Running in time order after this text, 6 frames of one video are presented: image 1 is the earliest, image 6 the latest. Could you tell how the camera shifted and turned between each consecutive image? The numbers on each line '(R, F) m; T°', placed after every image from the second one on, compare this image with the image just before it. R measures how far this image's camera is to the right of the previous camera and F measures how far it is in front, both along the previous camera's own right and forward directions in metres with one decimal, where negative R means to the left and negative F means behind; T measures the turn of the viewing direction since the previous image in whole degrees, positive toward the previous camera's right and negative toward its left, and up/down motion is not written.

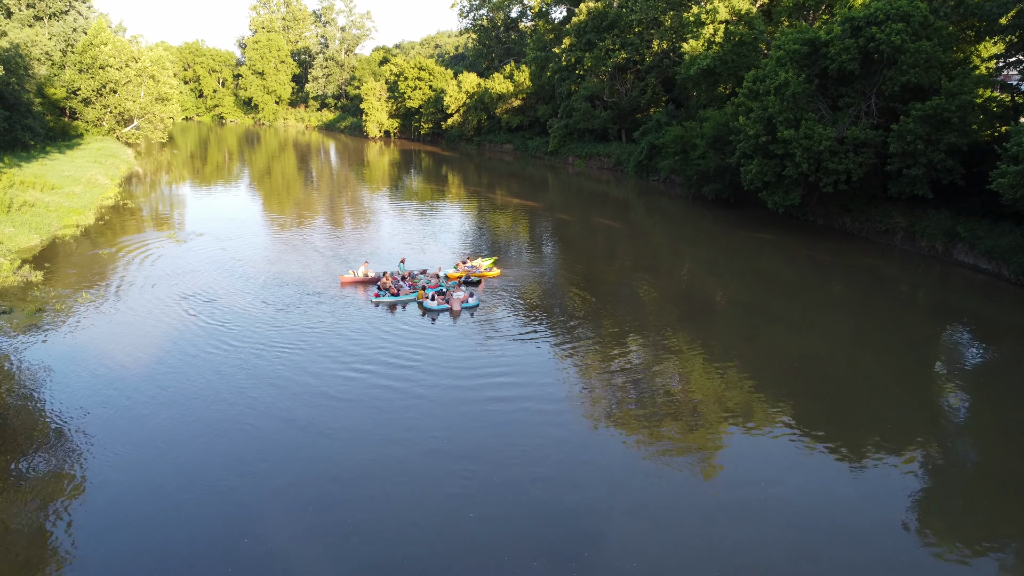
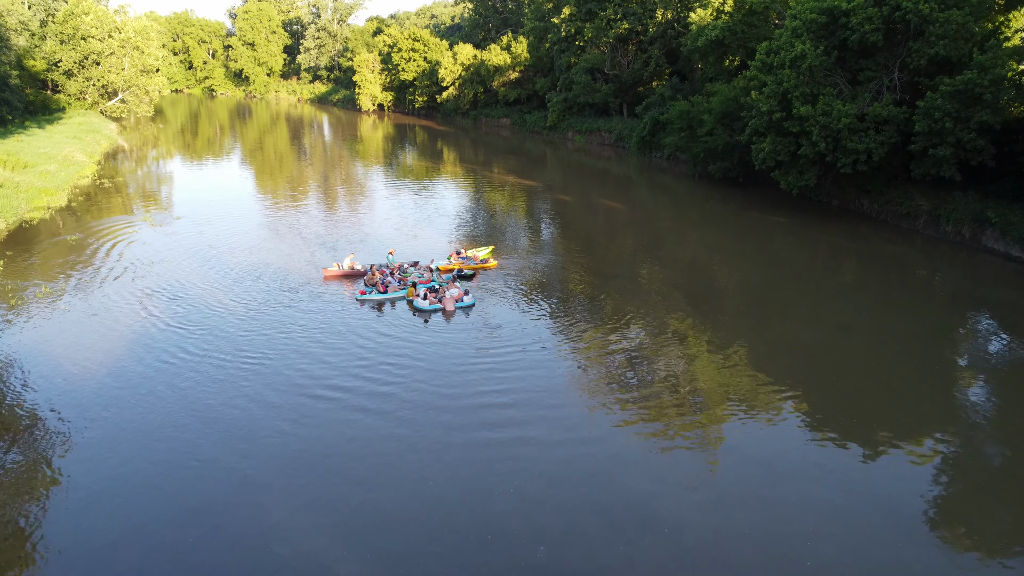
(-0.1, +1.8) m; 0°
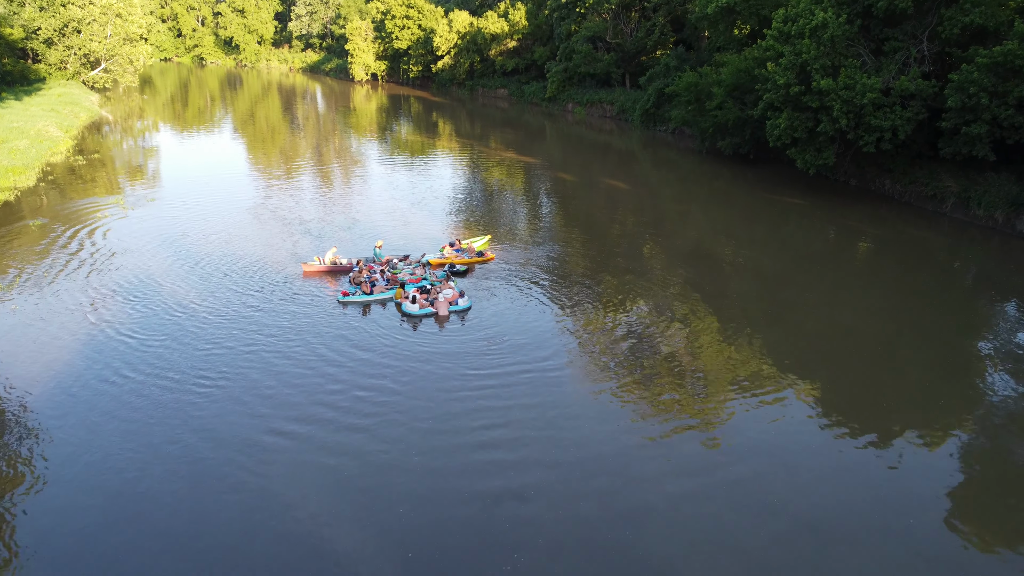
(-0.1, +1.8) m; 0°
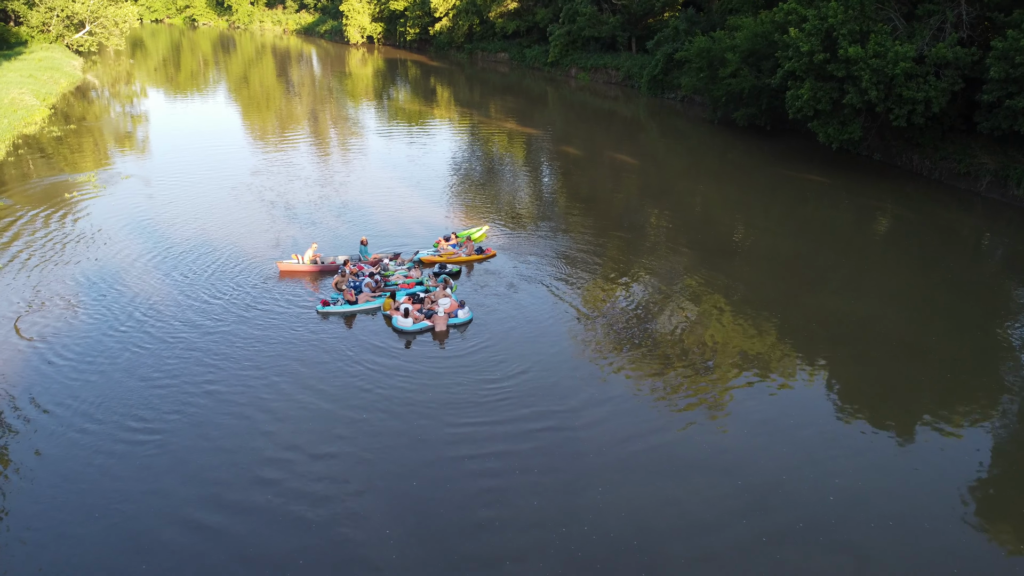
(-0.1, +1.7) m; 0°
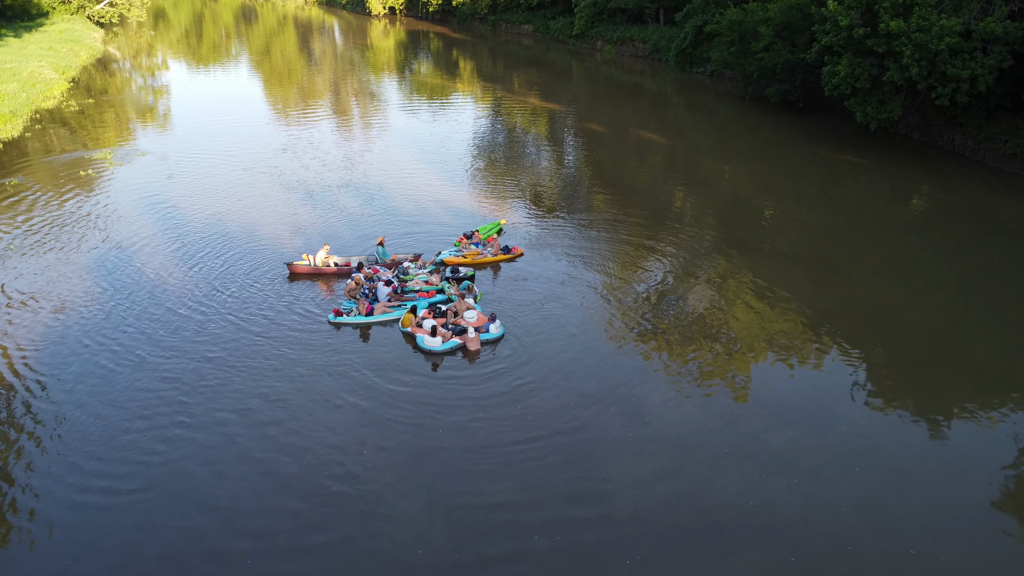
(0.0, +0.7) m; -2°
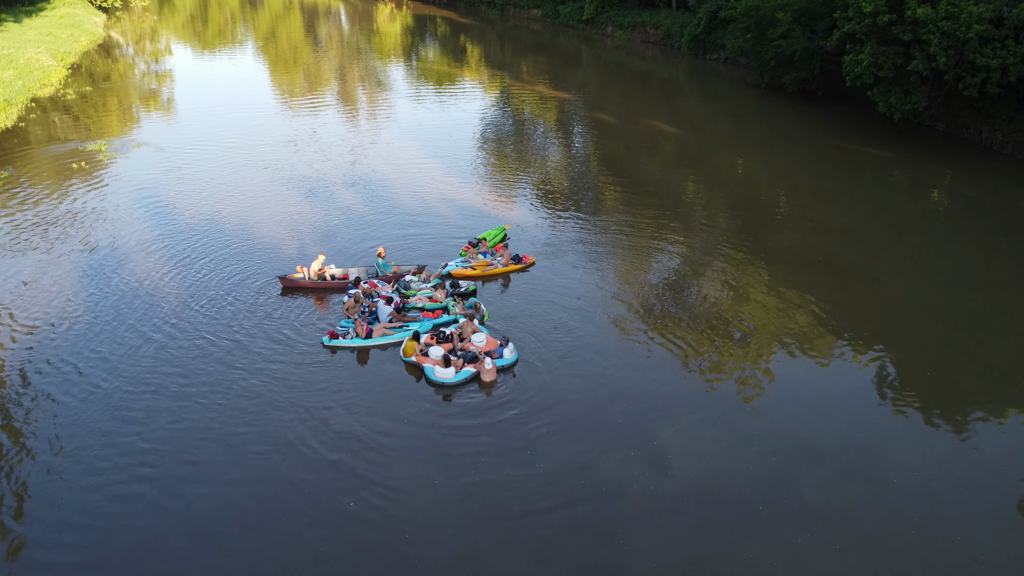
(0.0, +0.9) m; -1°
